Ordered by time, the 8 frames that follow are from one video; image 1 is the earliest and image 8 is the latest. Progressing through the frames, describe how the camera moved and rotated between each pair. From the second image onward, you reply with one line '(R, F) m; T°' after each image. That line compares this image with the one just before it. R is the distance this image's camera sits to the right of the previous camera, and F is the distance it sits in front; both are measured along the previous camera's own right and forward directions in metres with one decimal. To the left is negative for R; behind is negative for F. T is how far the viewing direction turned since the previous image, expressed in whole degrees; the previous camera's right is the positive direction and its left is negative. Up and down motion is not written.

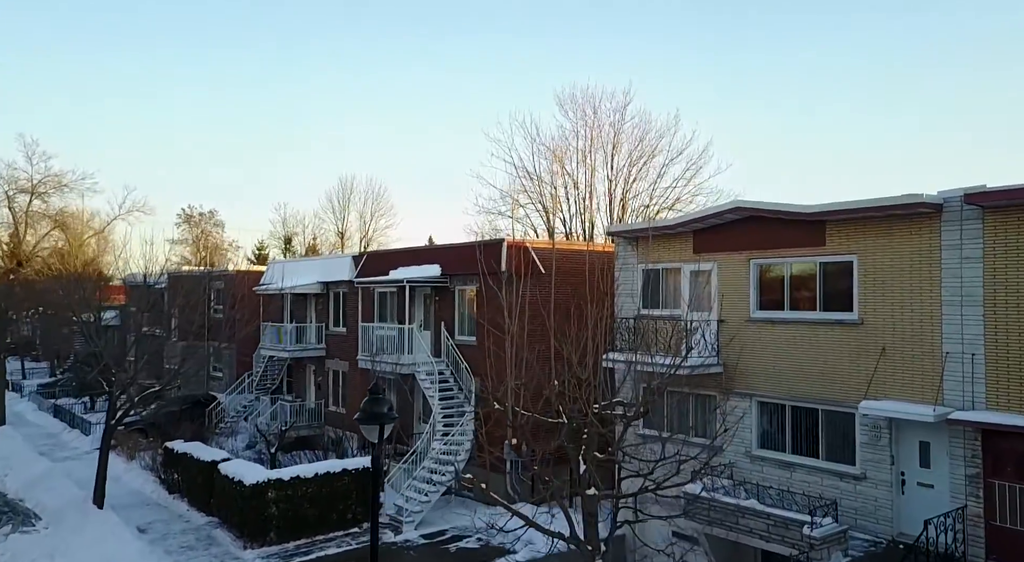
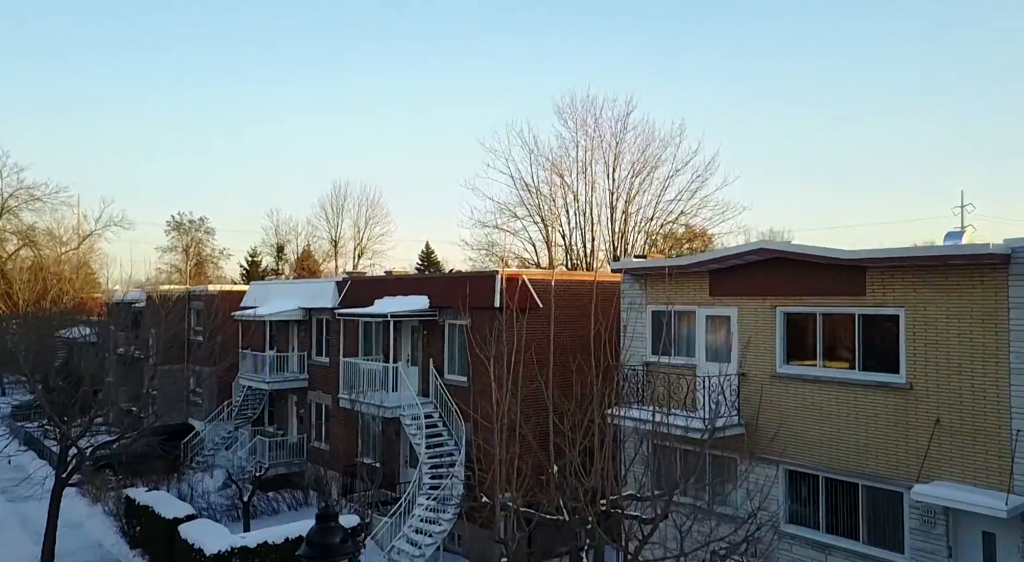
(+0.1, +1.6) m; 0°
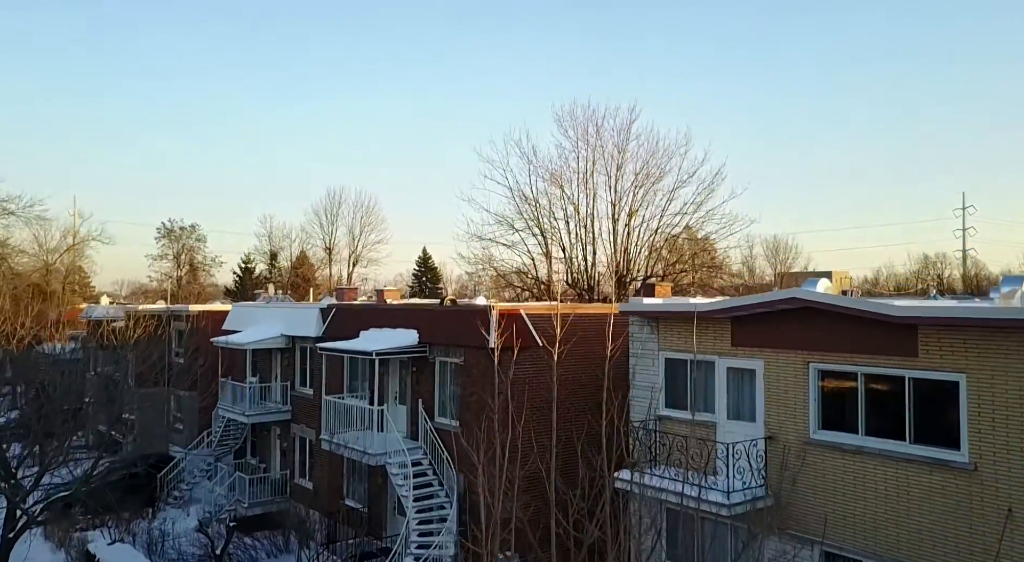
(0.0, +1.5) m; 0°
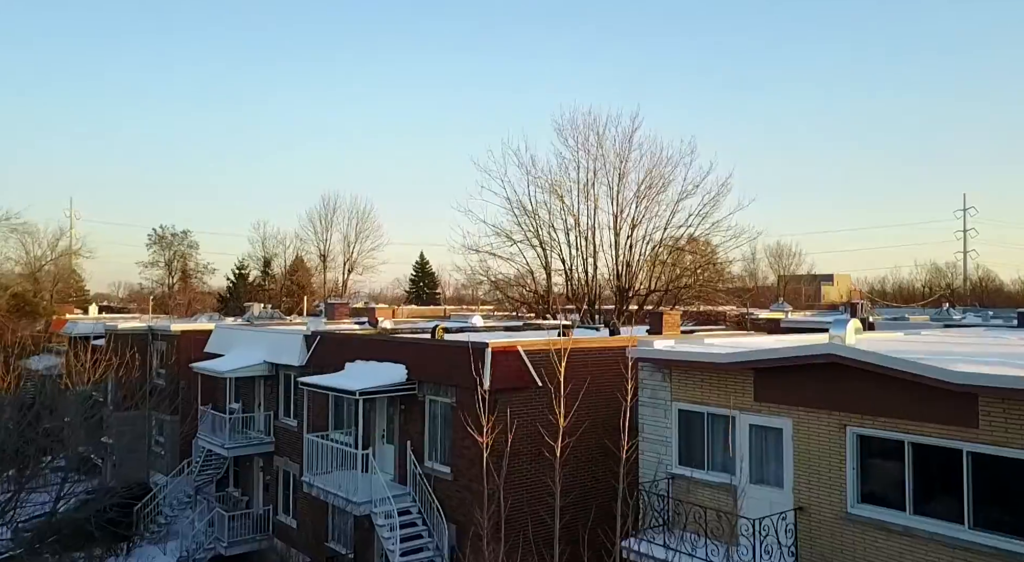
(0.0, +1.3) m; 0°
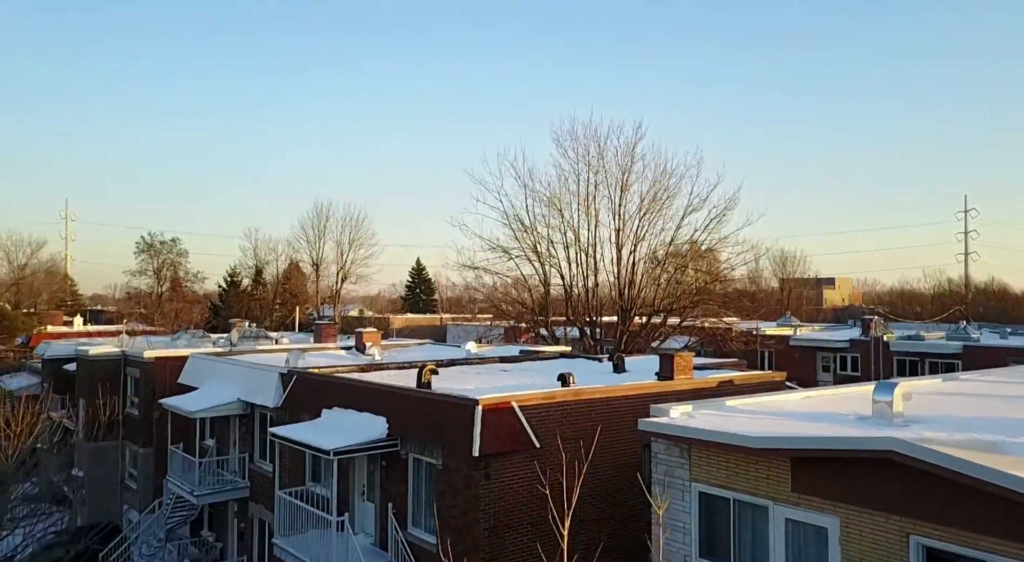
(+0.1, +1.6) m; 0°
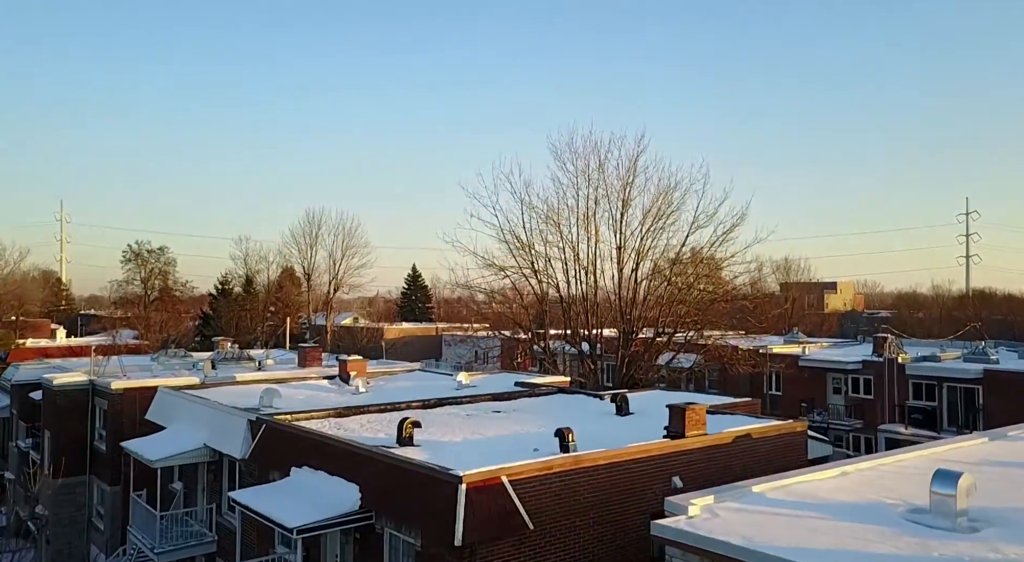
(+0.1, +1.6) m; 0°
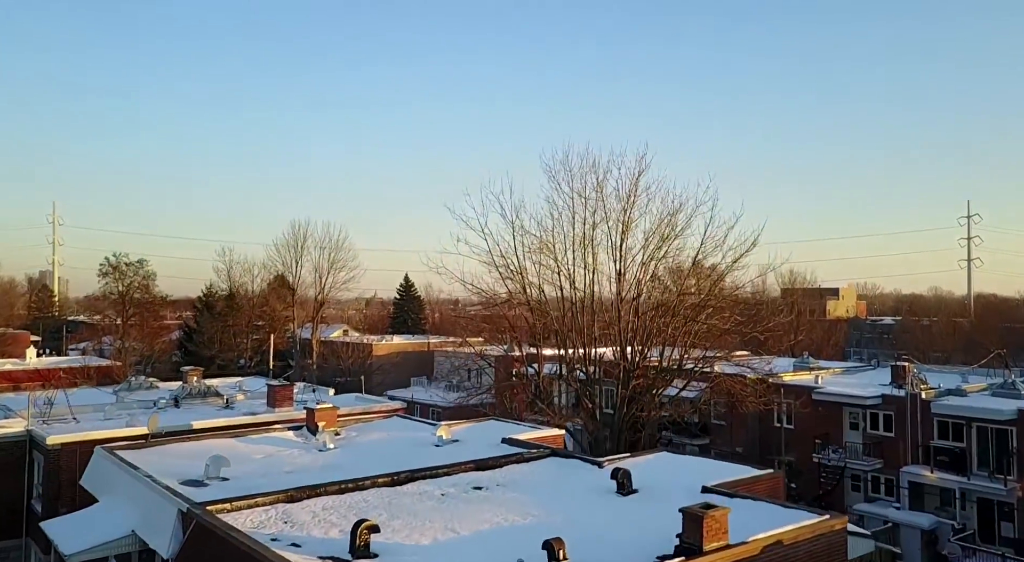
(+0.3, +2.5) m; 0°
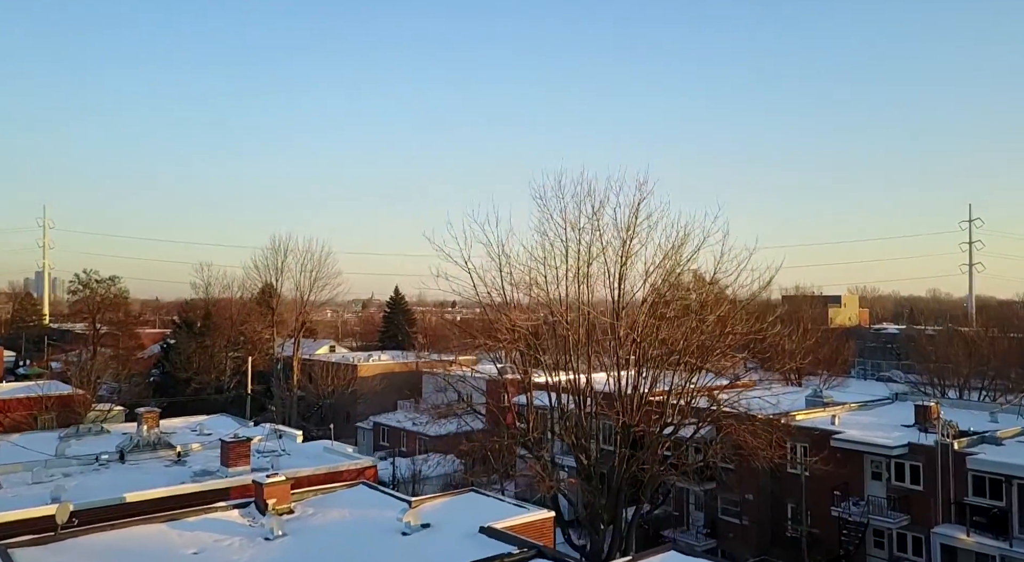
(+0.4, +2.9) m; 0°
